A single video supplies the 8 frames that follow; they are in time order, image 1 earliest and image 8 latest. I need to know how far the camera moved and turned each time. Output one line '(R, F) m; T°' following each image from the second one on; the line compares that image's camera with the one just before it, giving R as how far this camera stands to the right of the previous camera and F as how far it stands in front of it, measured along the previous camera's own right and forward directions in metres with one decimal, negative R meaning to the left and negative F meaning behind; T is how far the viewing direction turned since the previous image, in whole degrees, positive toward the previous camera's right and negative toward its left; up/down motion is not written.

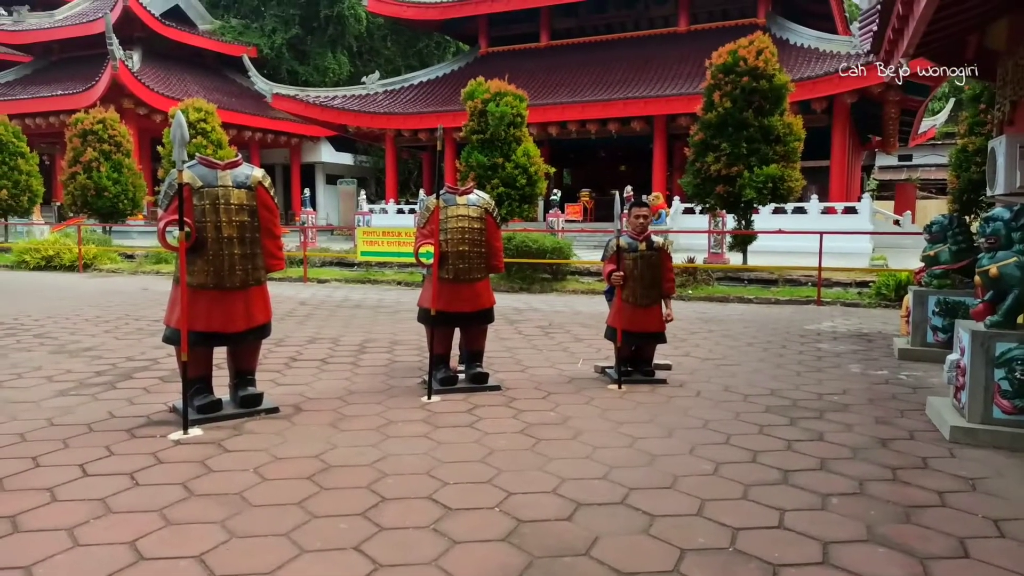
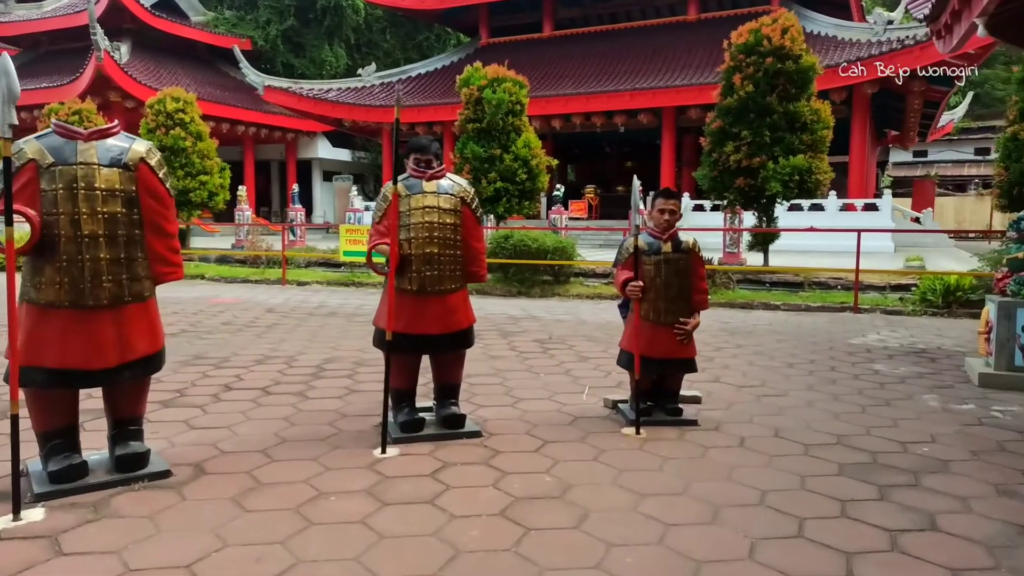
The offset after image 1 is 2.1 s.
(+0.1, +1.1) m; 0°
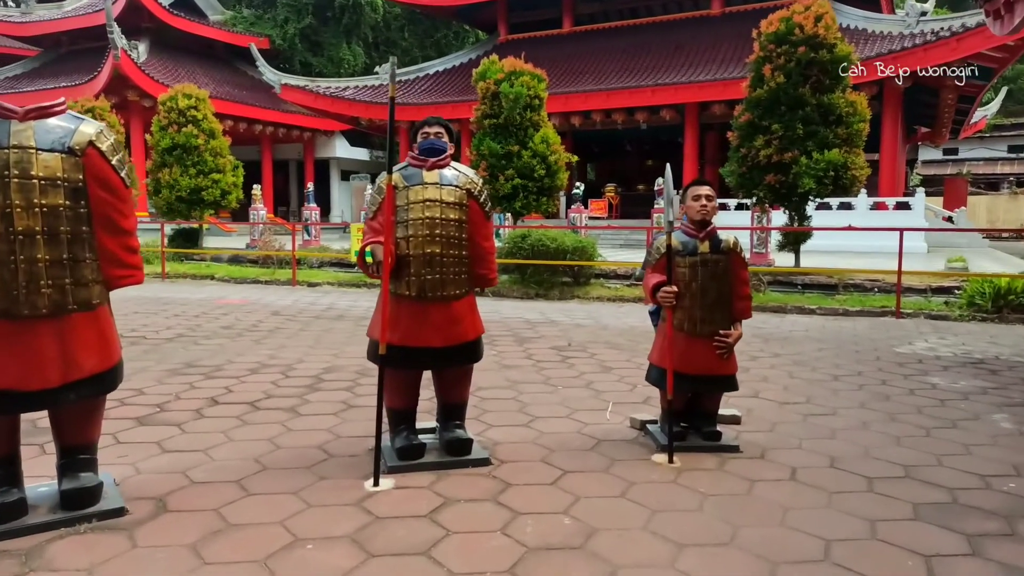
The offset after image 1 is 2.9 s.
(0.0, +0.5) m; -1°
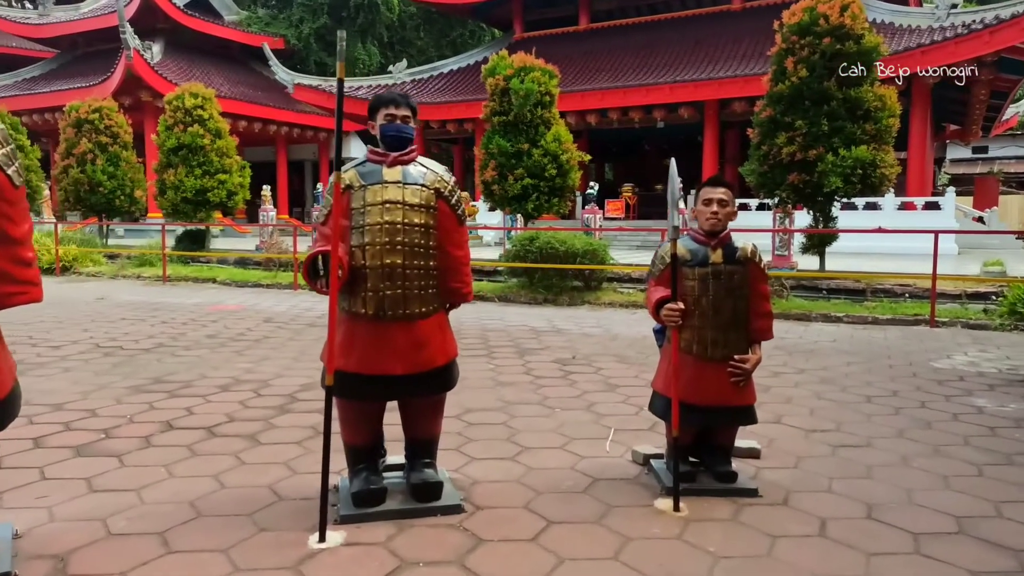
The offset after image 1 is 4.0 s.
(+0.2, +0.5) m; -2°
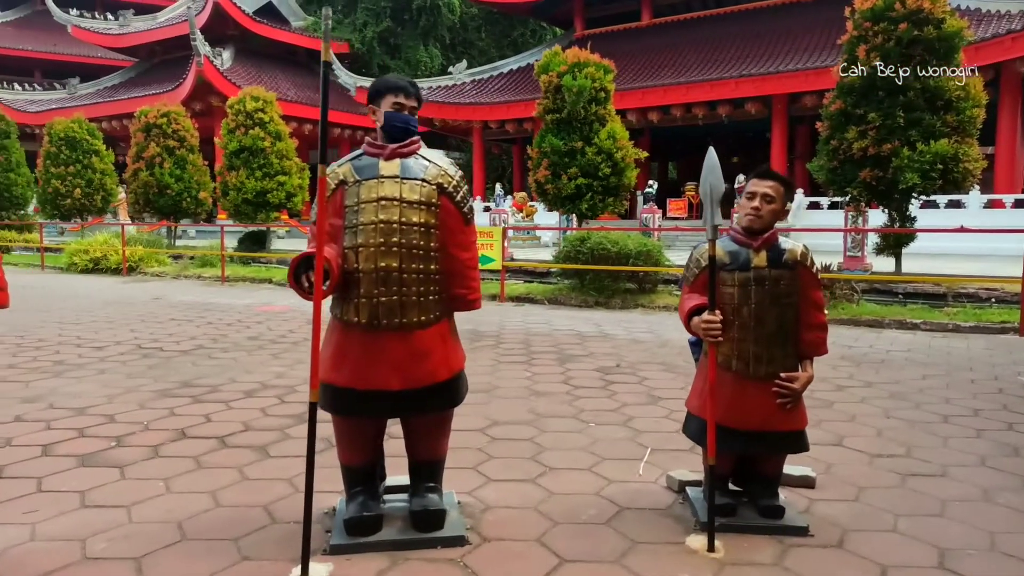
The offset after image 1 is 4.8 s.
(+0.2, +0.3) m; -5°
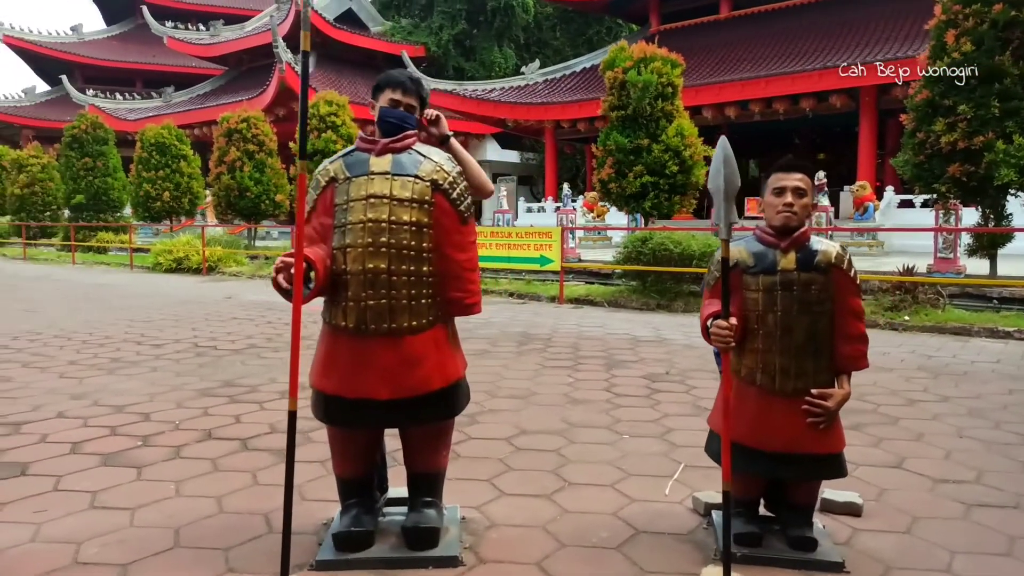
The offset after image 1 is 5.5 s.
(+0.2, +0.2) m; -6°
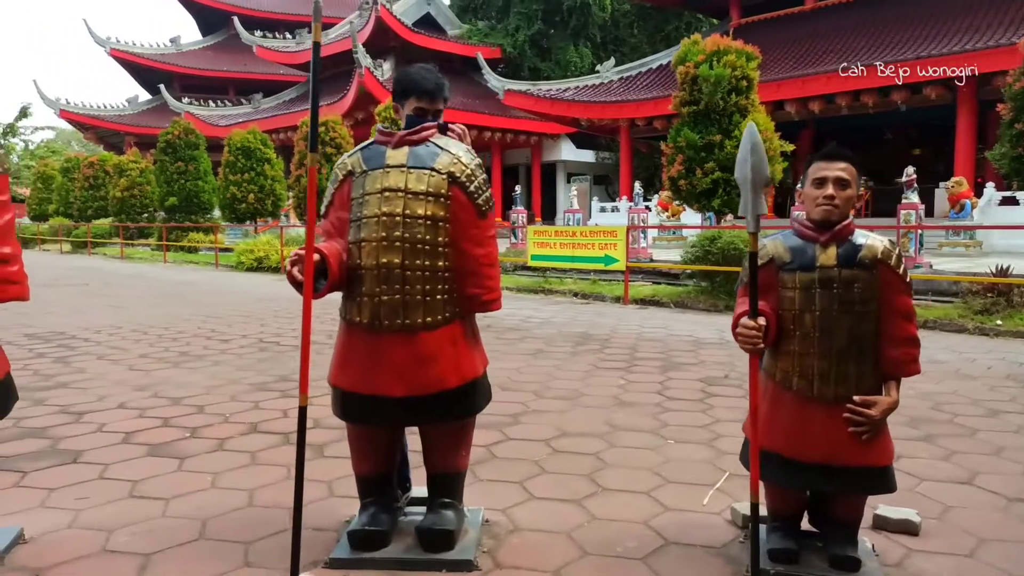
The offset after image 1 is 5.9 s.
(+0.2, +0.1) m; -6°
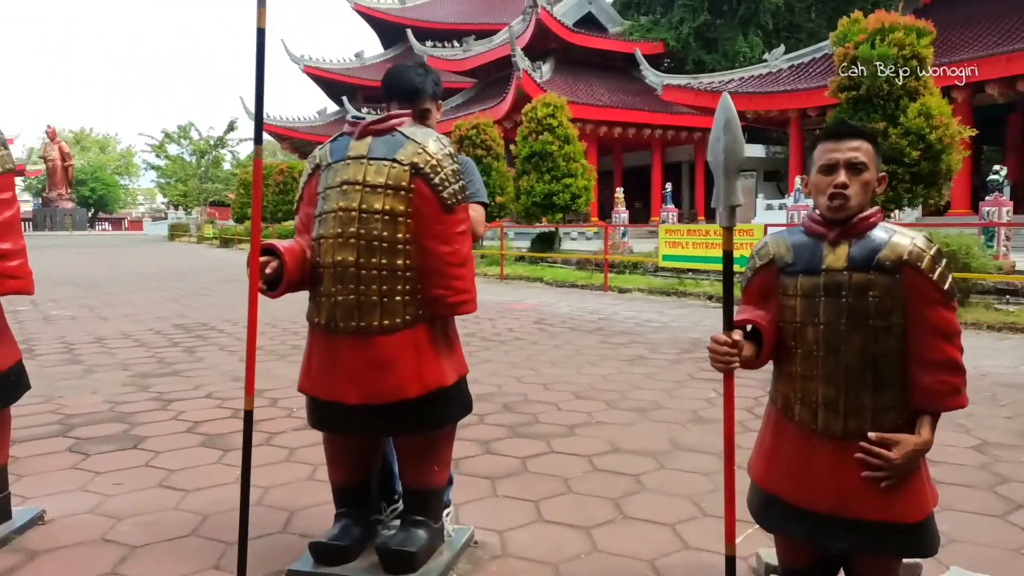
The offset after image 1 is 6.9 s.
(+0.5, +0.3) m; -13°
